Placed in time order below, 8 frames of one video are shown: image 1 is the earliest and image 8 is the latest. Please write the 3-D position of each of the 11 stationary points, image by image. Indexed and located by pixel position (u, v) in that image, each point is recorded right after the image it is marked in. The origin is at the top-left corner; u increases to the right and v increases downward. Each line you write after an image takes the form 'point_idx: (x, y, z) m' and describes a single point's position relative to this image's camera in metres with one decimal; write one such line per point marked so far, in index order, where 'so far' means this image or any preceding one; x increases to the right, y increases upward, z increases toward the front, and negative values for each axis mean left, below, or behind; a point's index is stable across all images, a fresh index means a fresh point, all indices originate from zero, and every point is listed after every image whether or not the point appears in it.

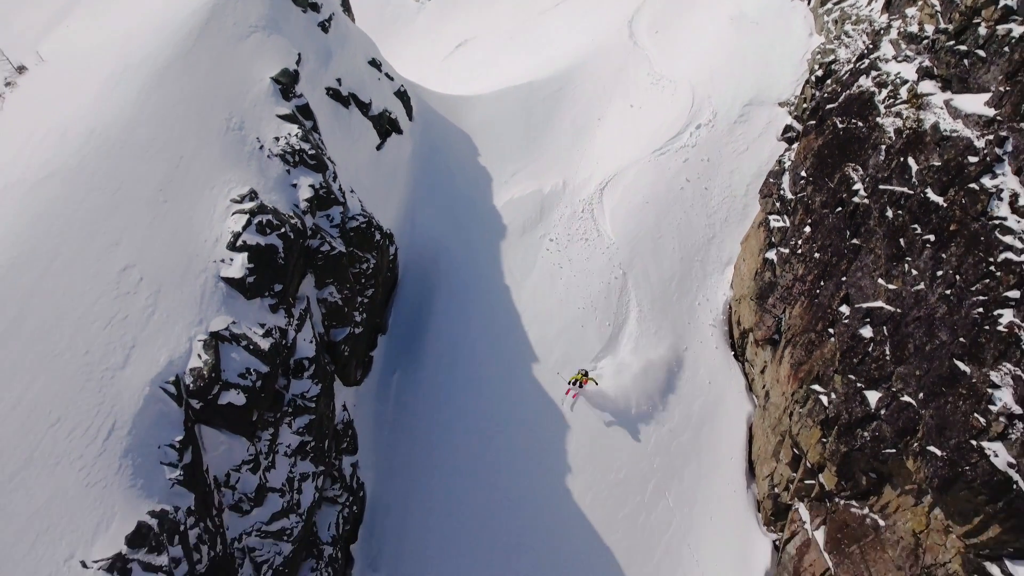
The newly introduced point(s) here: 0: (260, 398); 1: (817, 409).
0: (-4.0, -1.7, +10.3) m
1: (+5.6, -2.1, +12.1) m
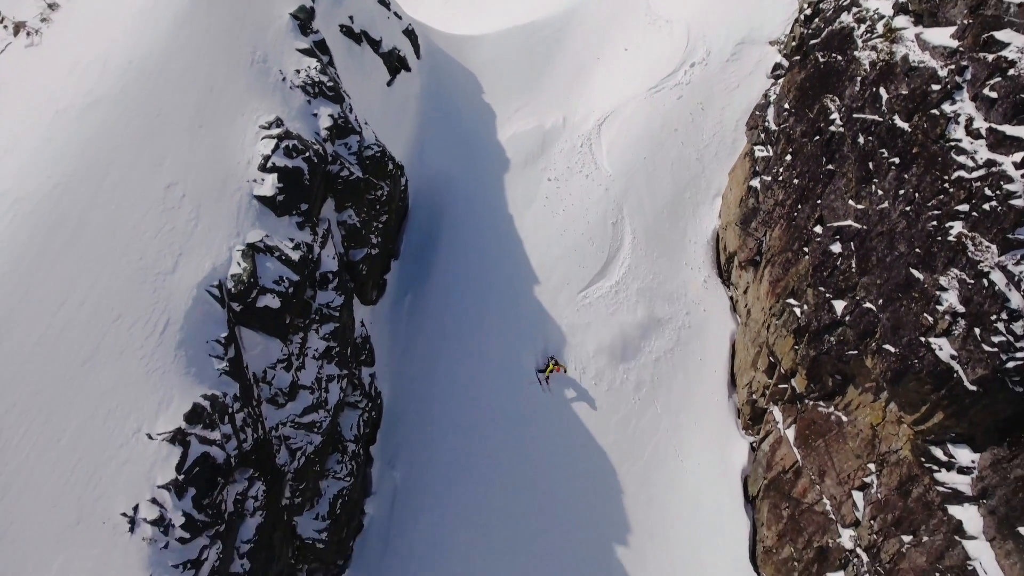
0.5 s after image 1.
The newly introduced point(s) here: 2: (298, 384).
0: (-3.9, -0.3, +11.6) m
1: (+5.7, -0.6, +13.4) m
2: (-3.9, -1.7, +12.0) m
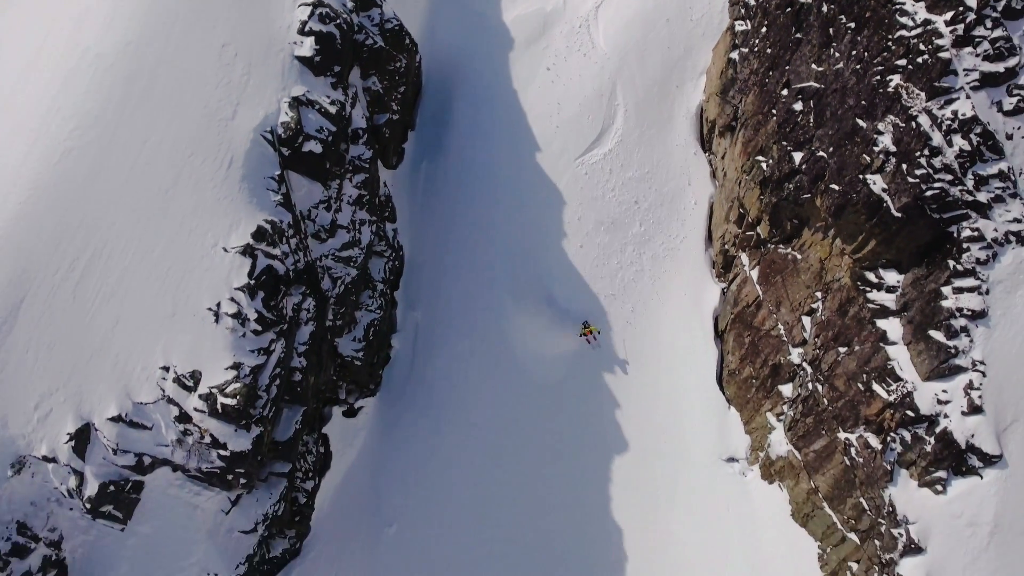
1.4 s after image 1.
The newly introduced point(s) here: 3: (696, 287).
0: (-3.8, +2.8, +13.6) m
1: (+5.8, +2.7, +15.4) m
2: (-3.8, +1.4, +14.1) m
3: (+4.9, 0.0, +17.4) m
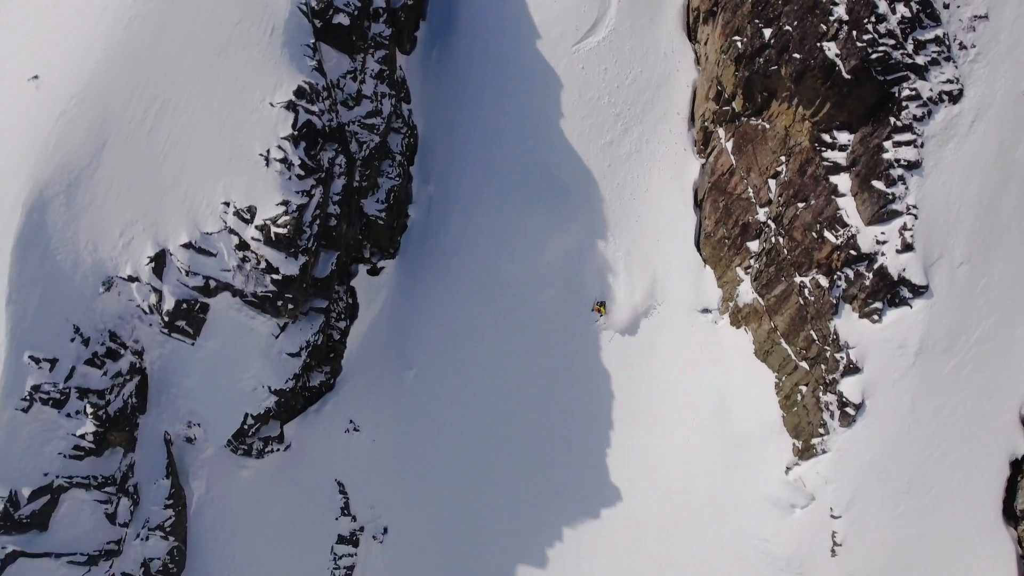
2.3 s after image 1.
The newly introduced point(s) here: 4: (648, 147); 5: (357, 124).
0: (-3.7, +6.2, +15.4) m
1: (+5.9, +6.2, +17.3) m
2: (-3.7, +4.8, +16.1) m
3: (+5.0, +3.7, +19.5) m
4: (+4.1, +4.2, +19.6) m
5: (-3.8, +4.1, +16.1) m
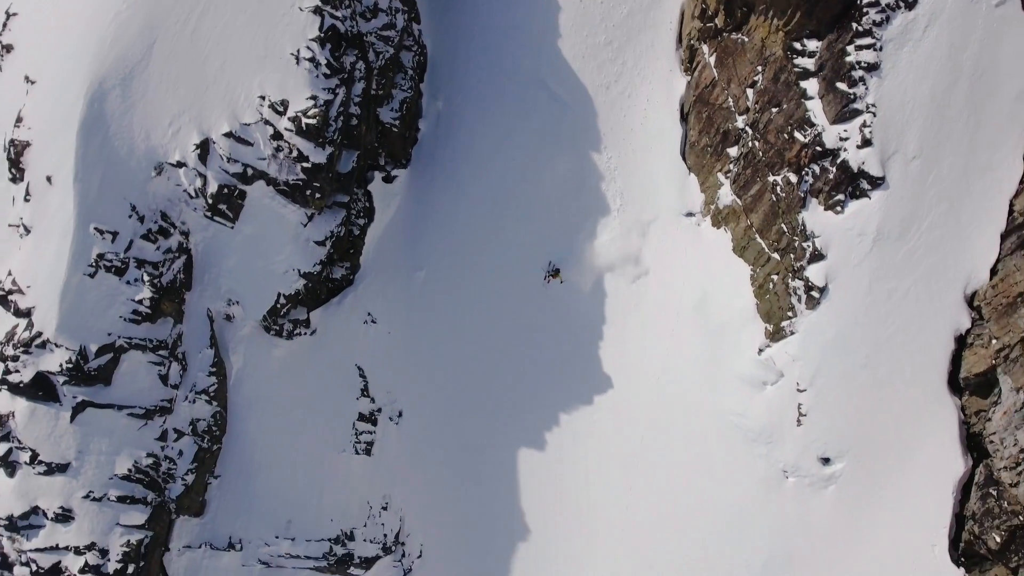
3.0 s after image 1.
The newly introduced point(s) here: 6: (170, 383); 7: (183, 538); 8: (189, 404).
0: (-3.6, +9.0, +17.0) m
1: (+5.9, +9.1, +18.9) m
2: (-3.6, +7.6, +17.8) m
3: (+5.0, +6.7, +21.2) m
4: (+4.1, +7.2, +21.3) m
5: (-3.8, +6.9, +17.8) m
6: (-8.7, -2.4, +16.7) m
7: (-9.2, -7.0, +18.2) m
8: (-8.4, -3.0, +17.1) m
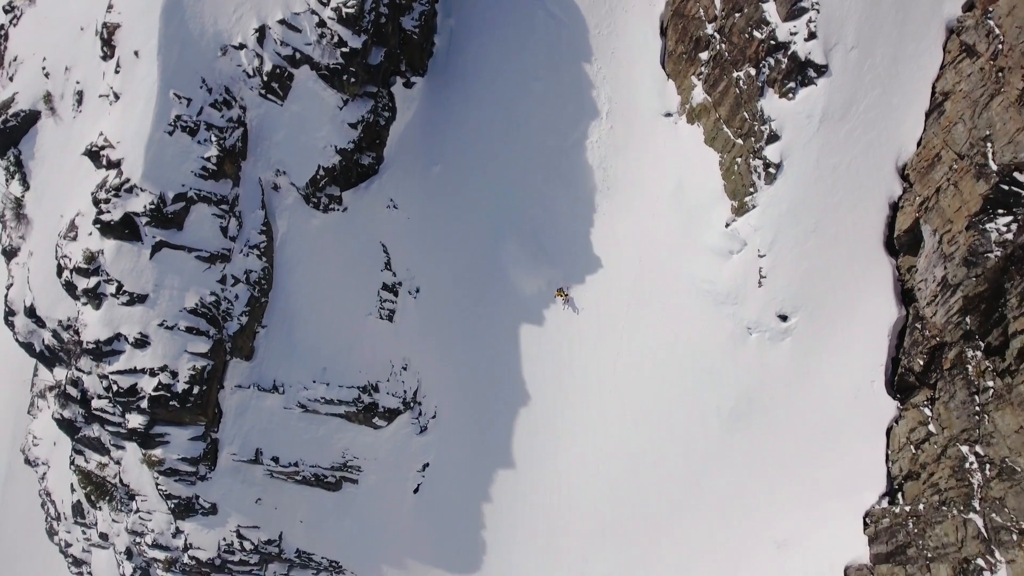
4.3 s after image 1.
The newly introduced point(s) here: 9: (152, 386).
0: (-3.5, +13.0, +20.4) m
1: (+6.0, +13.1, +22.3) m
2: (-3.5, +11.7, +21.1) m
3: (+5.1, +10.7, +24.5) m
4: (+4.2, +11.2, +24.6) m
5: (-3.7, +10.9, +21.2) m
6: (-8.6, +1.6, +19.9) m
7: (-9.1, -3.0, +21.4) m
8: (-8.3, +1.0, +20.4) m
9: (-10.7, -2.9, +19.5) m
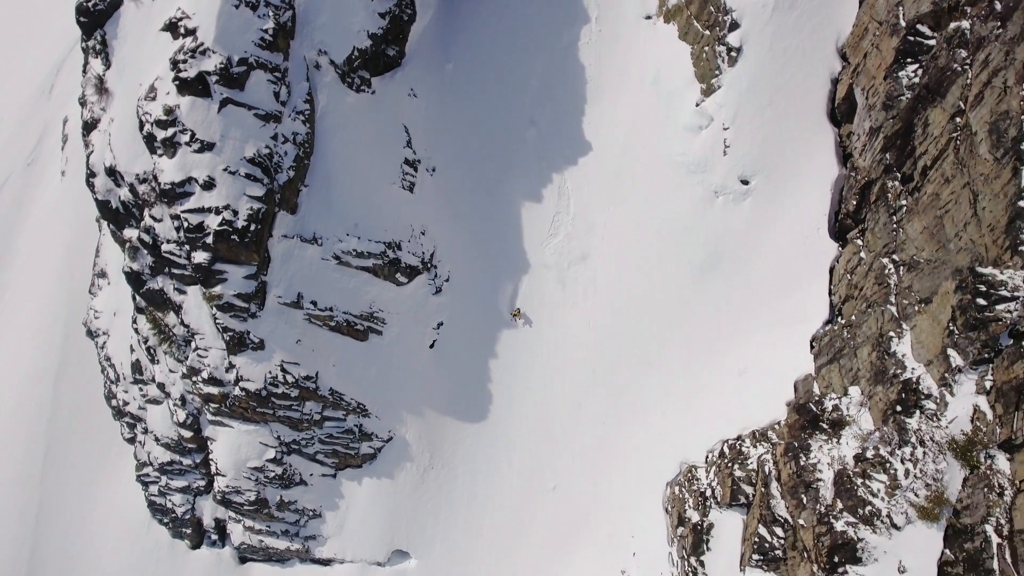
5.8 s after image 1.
0: (-3.4, +18.3, +24.5) m
1: (+6.2, +18.4, +26.4) m
2: (-3.4, +16.9, +25.3) m
3: (+5.3, +15.9, +28.7) m
4: (+4.4, +16.4, +28.8) m
5: (-3.5, +16.2, +25.3) m
6: (-8.5, +6.9, +24.0) m
7: (-9.0, +2.3, +25.4) m
8: (-8.2, +6.3, +24.4) m
9: (-10.6, +2.3, +23.5) m
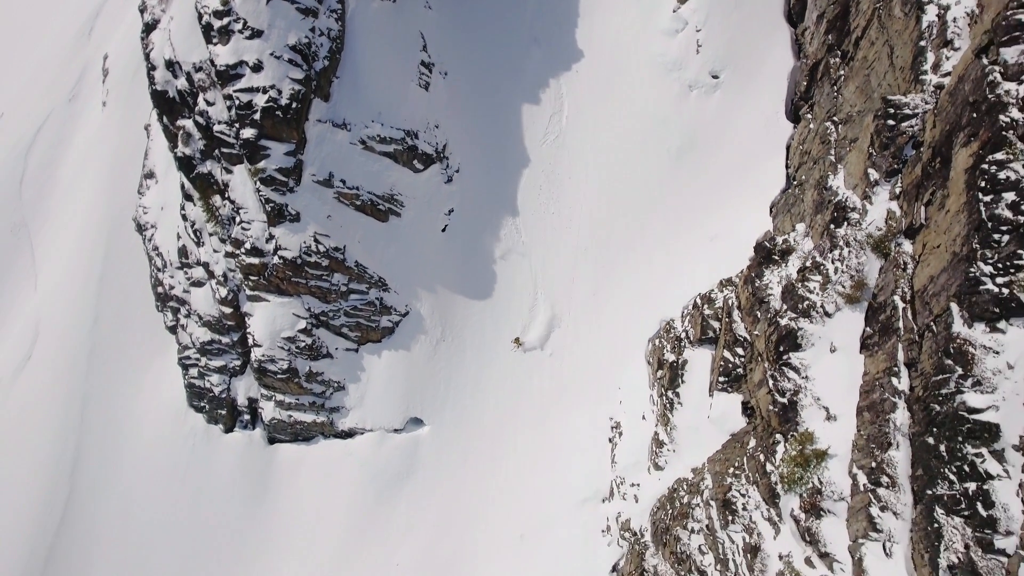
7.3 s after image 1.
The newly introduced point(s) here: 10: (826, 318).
0: (-3.3, +23.8, +28.8) m
1: (+6.3, +23.9, +30.8) m
2: (-3.3, +22.5, +29.6) m
3: (+5.3, +21.5, +33.0) m
4: (+4.5, +21.9, +33.1) m
5: (-3.4, +21.8, +29.6) m
6: (-8.4, +12.4, +28.2) m
7: (-8.8, +7.8, +29.5) m
8: (-8.1, +11.9, +28.6) m
9: (-10.5, +7.9, +27.7) m
10: (+10.0, -1.0, +20.8) m
